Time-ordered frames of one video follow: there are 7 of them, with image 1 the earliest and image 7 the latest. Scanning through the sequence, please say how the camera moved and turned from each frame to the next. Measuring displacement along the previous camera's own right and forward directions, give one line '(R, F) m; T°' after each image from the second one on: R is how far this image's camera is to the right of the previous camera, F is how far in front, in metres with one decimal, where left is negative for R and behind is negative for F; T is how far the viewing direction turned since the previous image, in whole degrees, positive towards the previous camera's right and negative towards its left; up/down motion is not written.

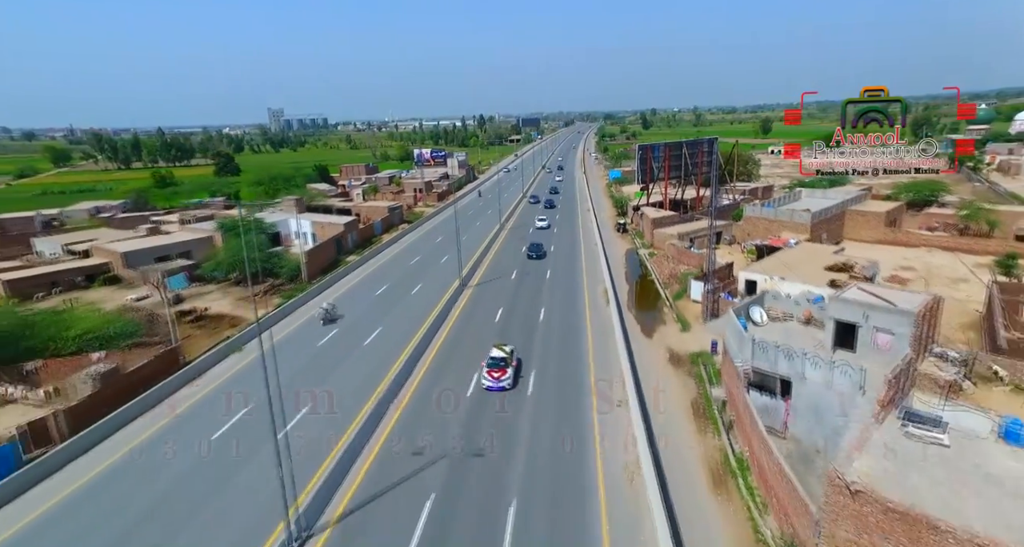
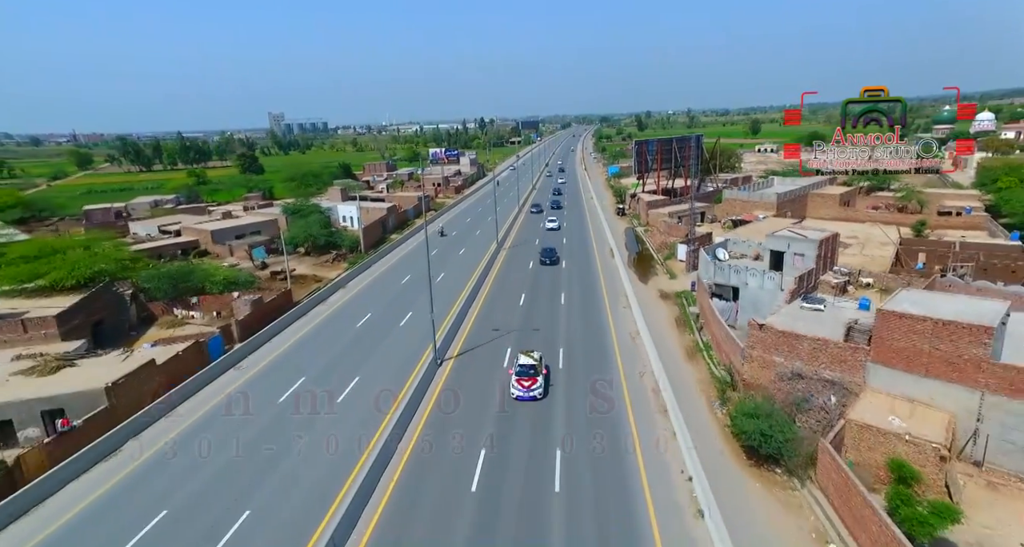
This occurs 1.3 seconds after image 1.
(-2.4, -10.3) m; 0°
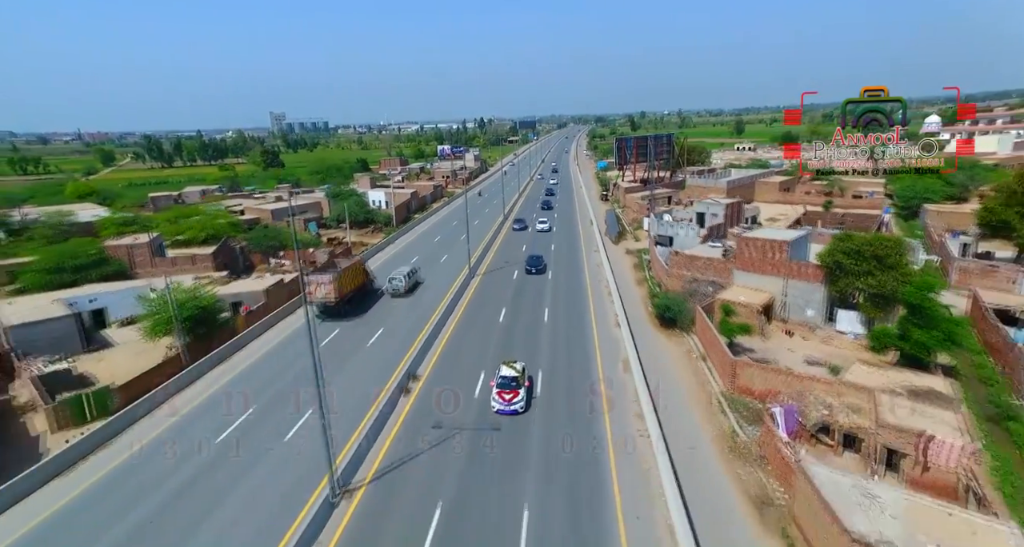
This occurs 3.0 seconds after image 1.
(-0.6, -13.8) m; 0°
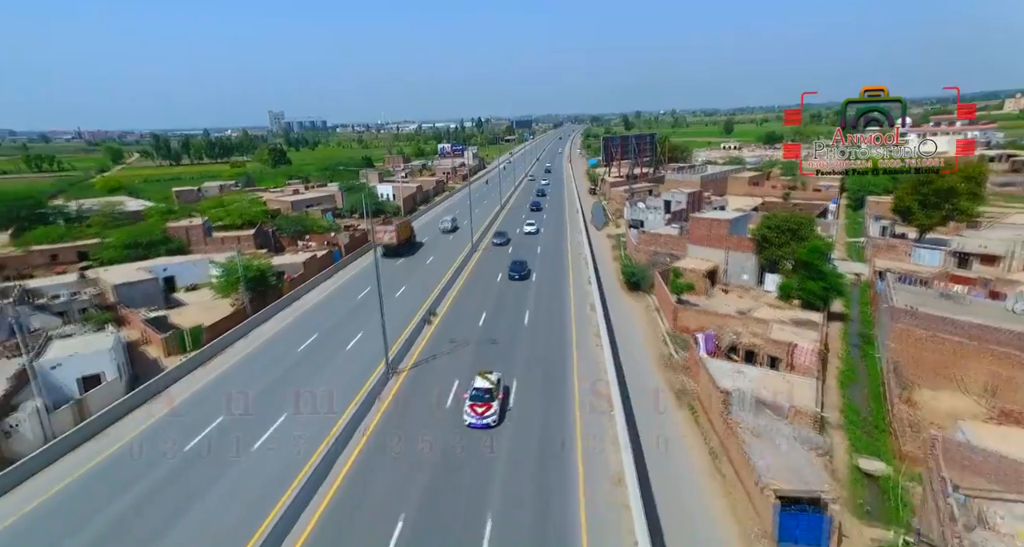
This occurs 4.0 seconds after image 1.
(+0.1, -7.8) m; 0°
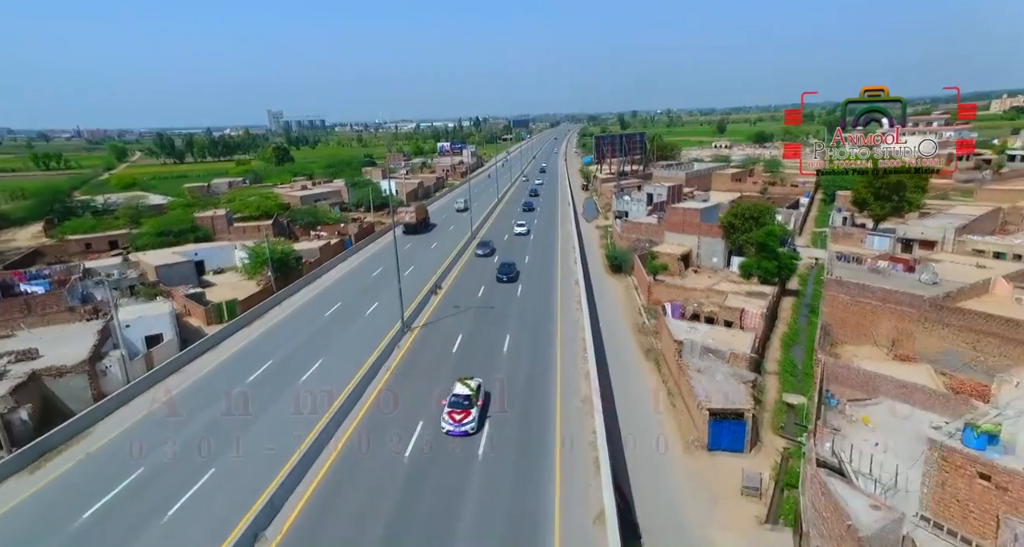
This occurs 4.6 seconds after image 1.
(+0.2, -4.7) m; 0°
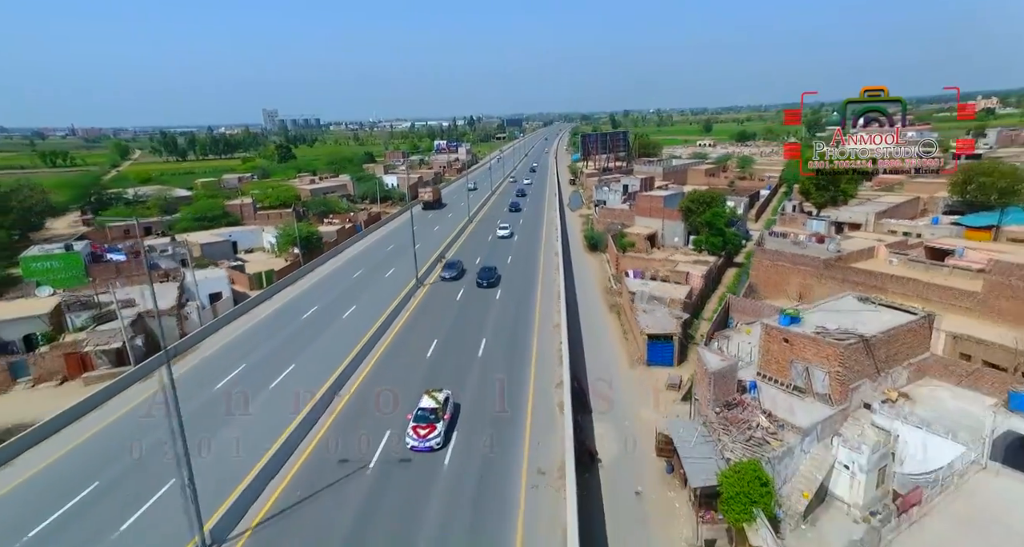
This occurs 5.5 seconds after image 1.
(+0.2, -7.4) m; +1°
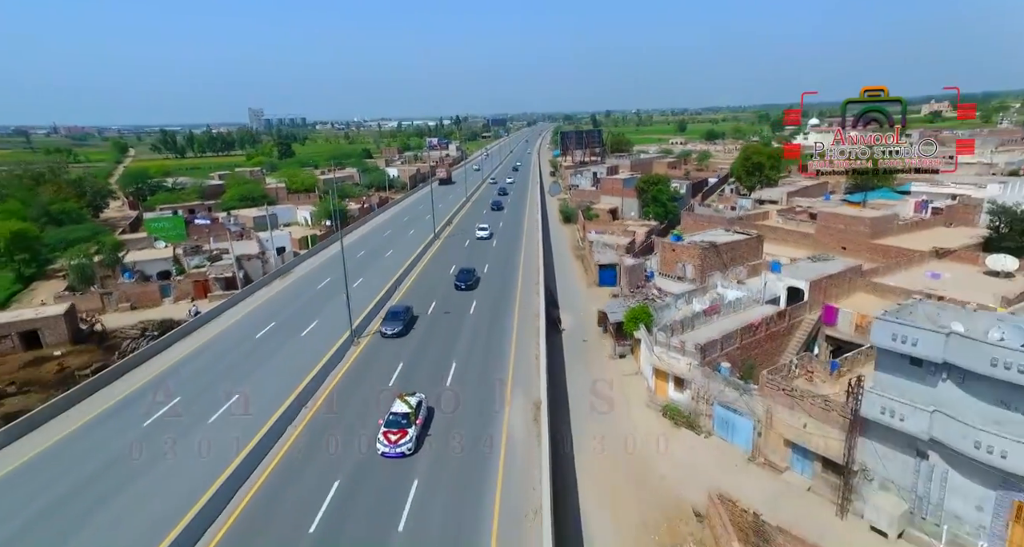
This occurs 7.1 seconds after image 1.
(-0.7, -12.5) m; +2°
